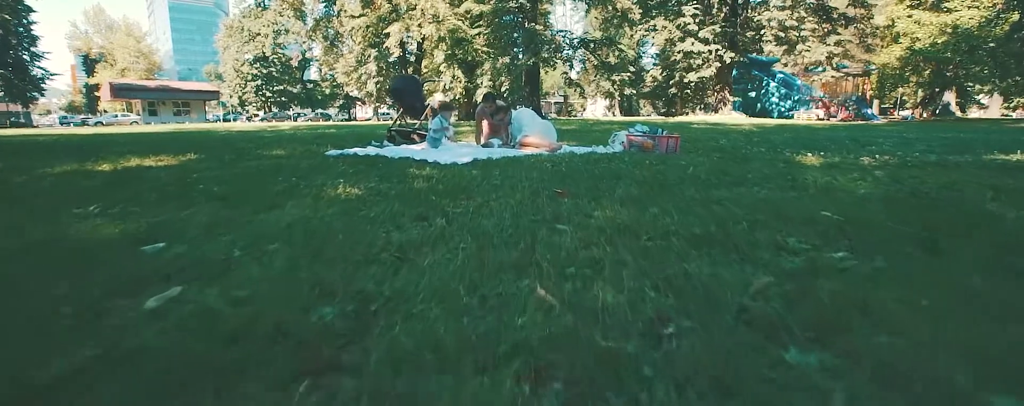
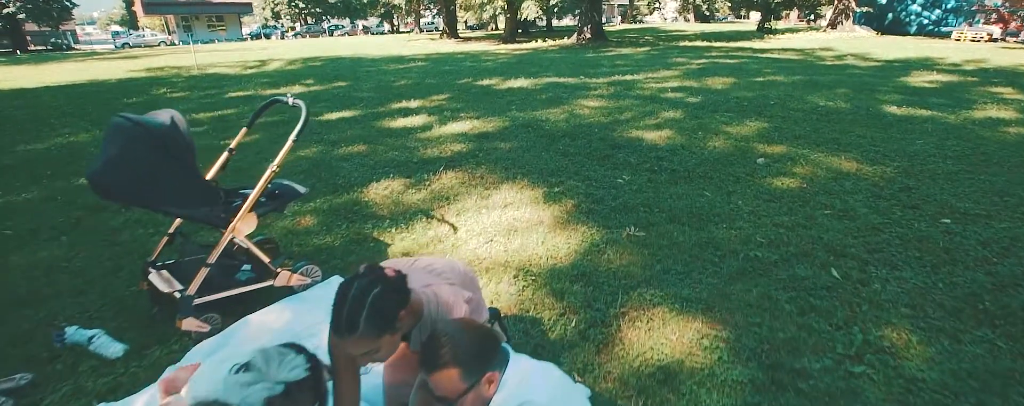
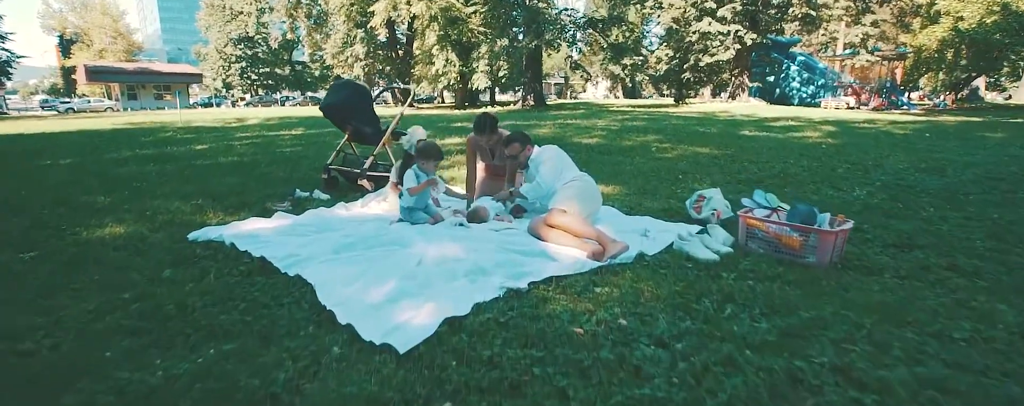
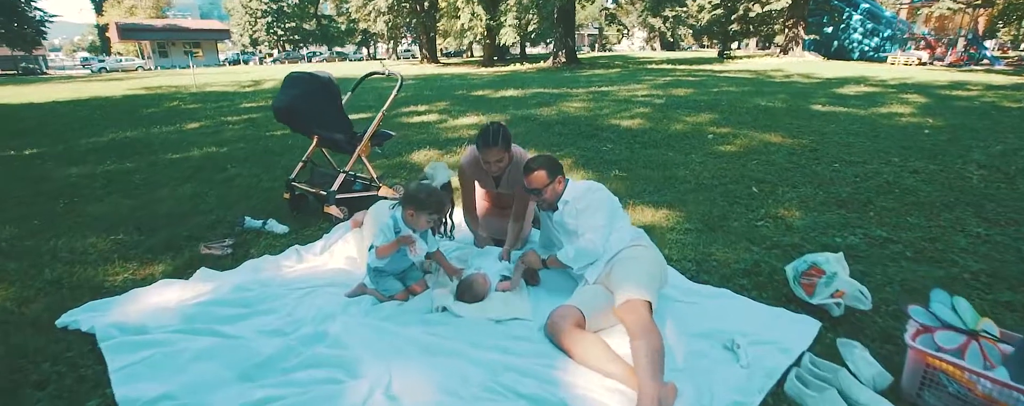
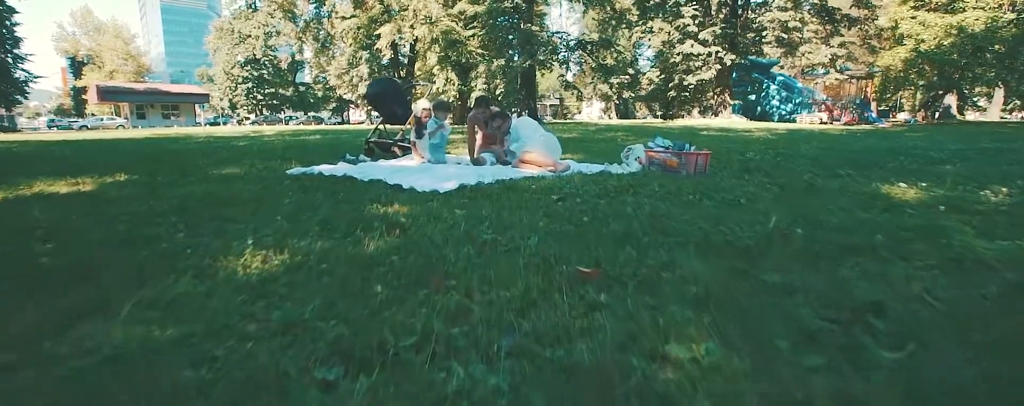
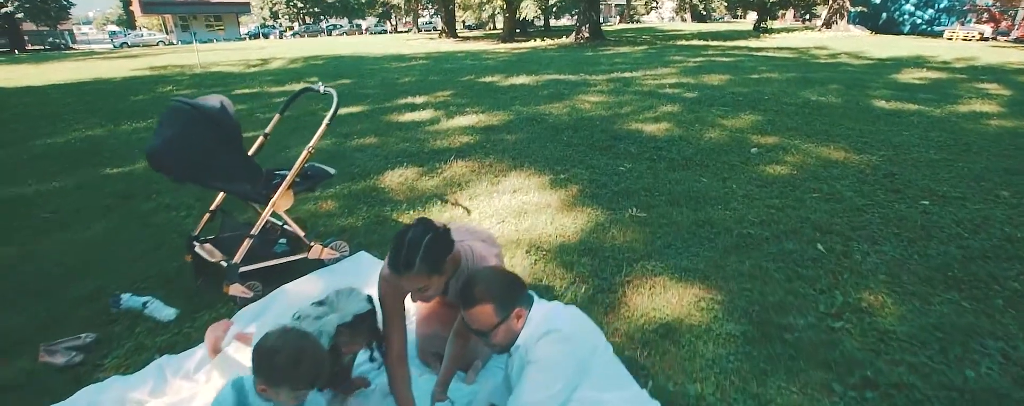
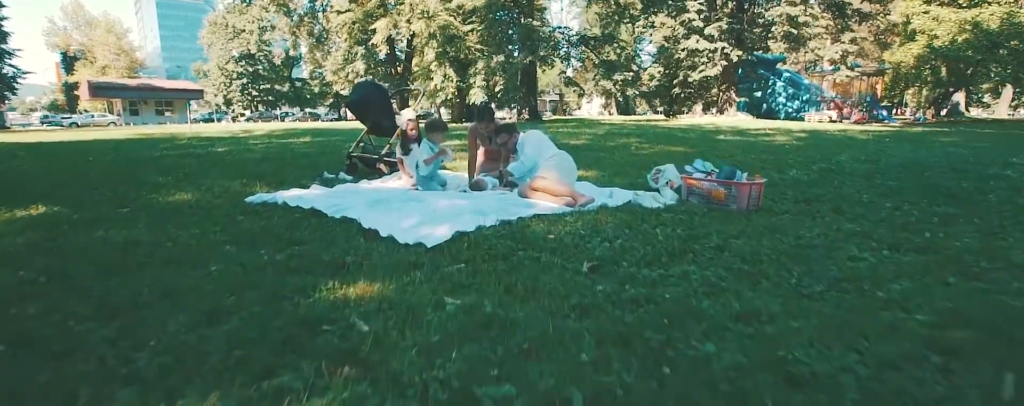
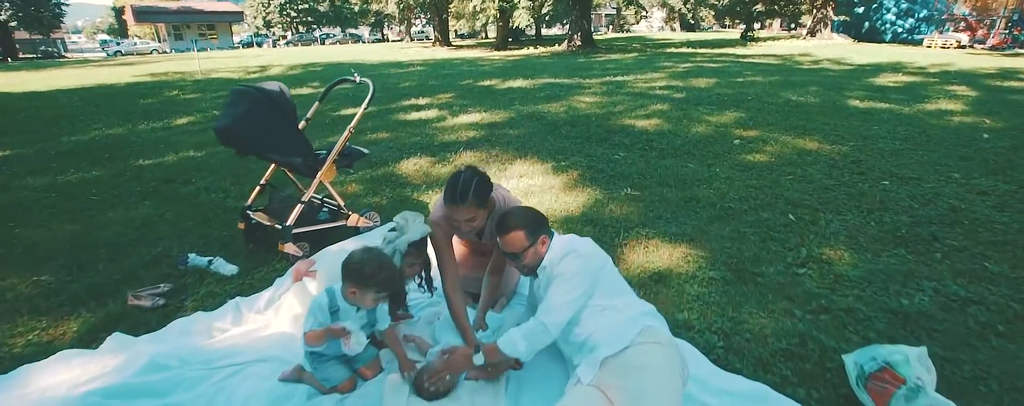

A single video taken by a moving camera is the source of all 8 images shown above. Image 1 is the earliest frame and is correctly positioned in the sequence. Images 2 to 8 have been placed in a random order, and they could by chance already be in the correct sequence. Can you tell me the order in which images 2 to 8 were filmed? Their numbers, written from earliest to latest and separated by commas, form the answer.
5, 7, 3, 4, 8, 6, 2
